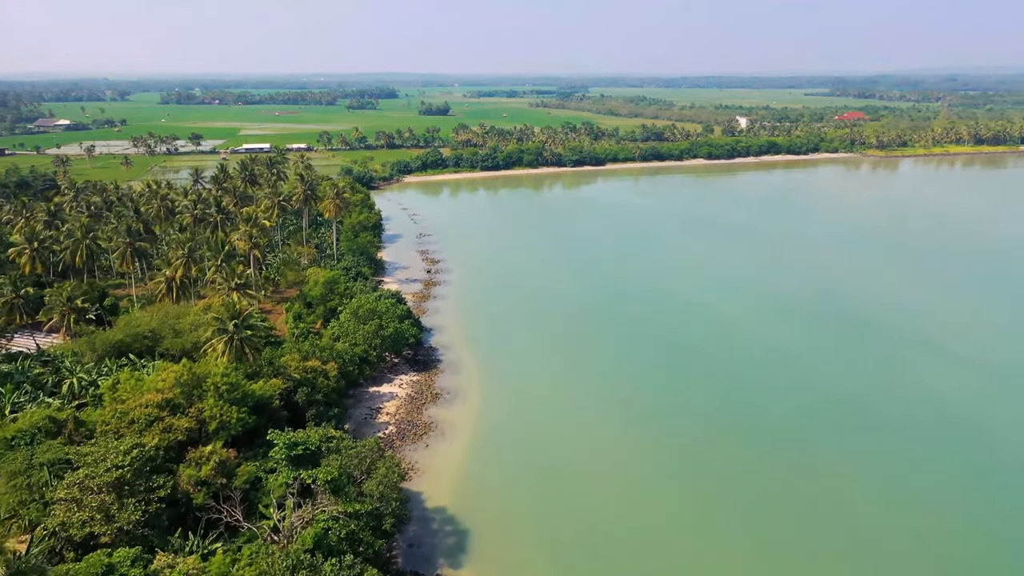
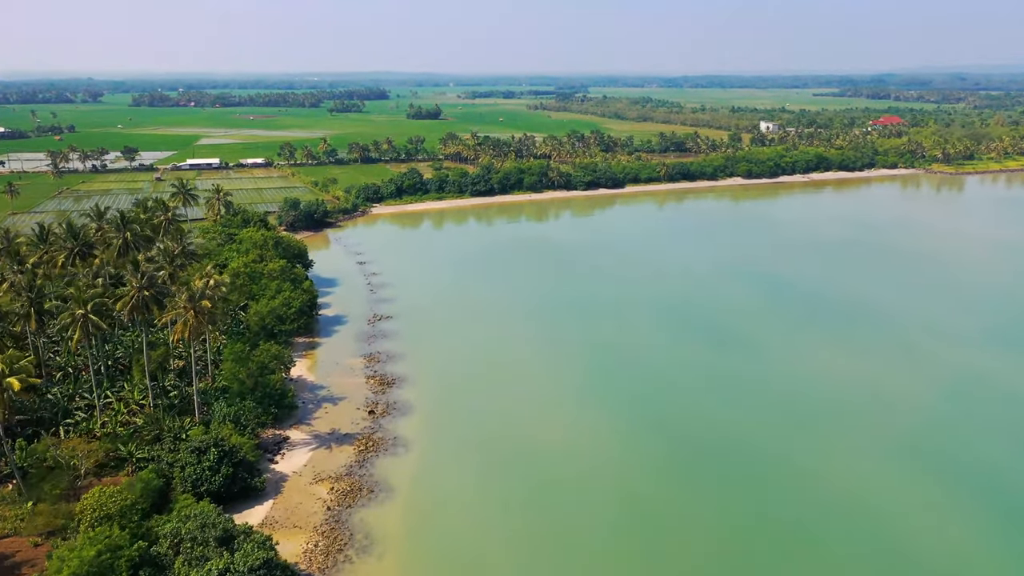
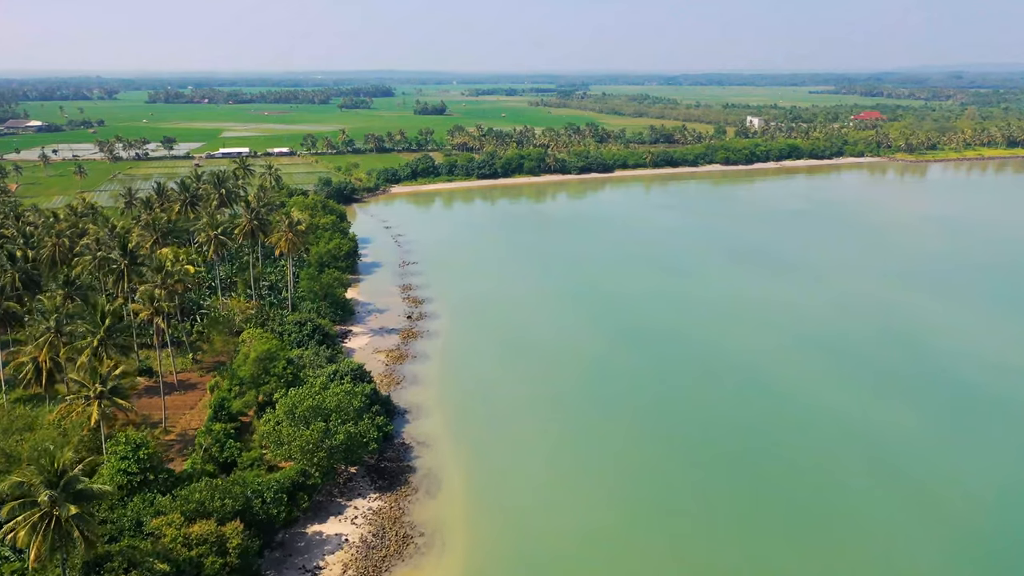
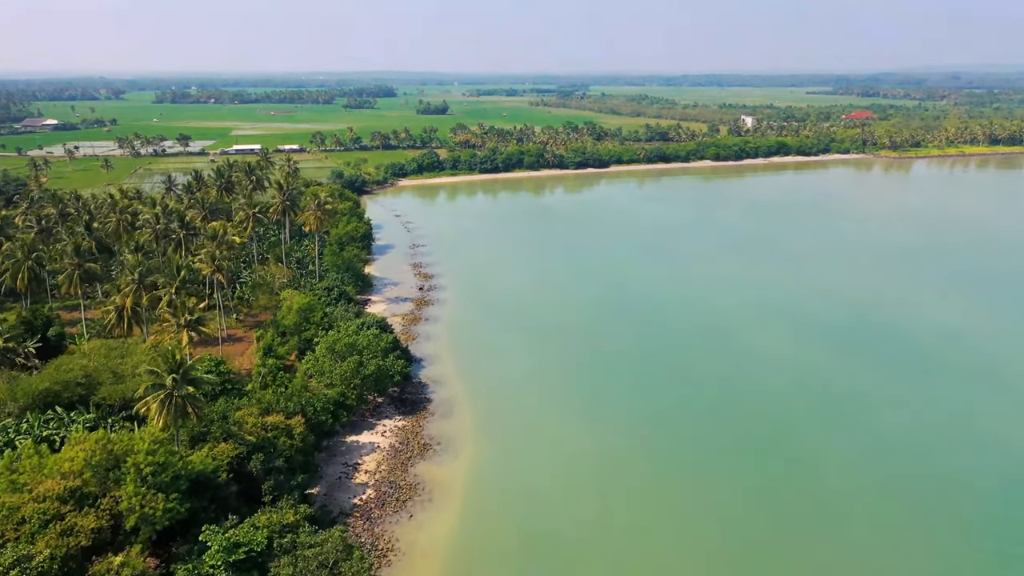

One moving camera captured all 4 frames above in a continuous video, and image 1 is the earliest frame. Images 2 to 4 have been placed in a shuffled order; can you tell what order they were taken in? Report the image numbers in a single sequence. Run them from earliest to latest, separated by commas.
4, 3, 2
